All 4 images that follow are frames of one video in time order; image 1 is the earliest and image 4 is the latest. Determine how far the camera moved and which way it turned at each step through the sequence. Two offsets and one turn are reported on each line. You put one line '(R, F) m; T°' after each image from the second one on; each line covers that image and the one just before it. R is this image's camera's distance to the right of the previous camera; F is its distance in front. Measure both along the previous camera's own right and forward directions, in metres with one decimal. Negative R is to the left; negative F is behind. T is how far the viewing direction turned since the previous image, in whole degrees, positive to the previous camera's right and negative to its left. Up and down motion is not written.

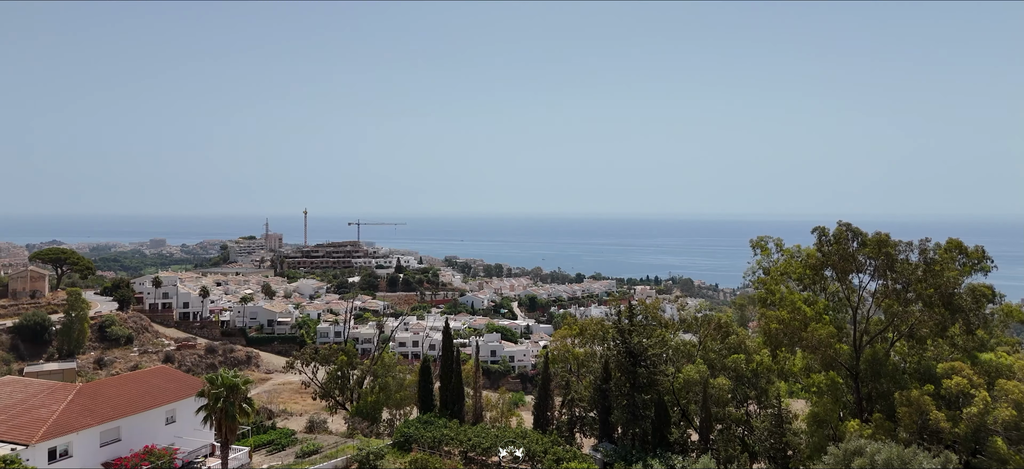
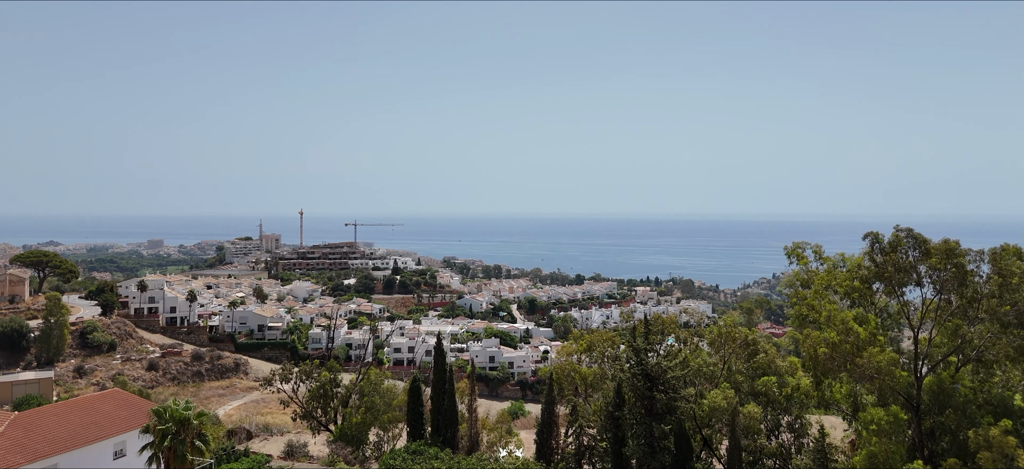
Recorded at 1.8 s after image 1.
(0.0, +1.3) m; 0°
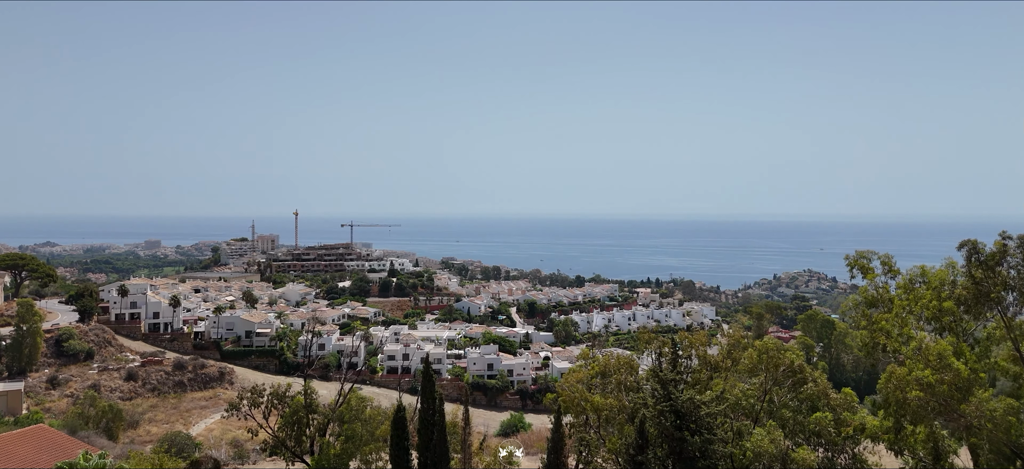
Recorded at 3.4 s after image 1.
(0.0, +1.6) m; 0°
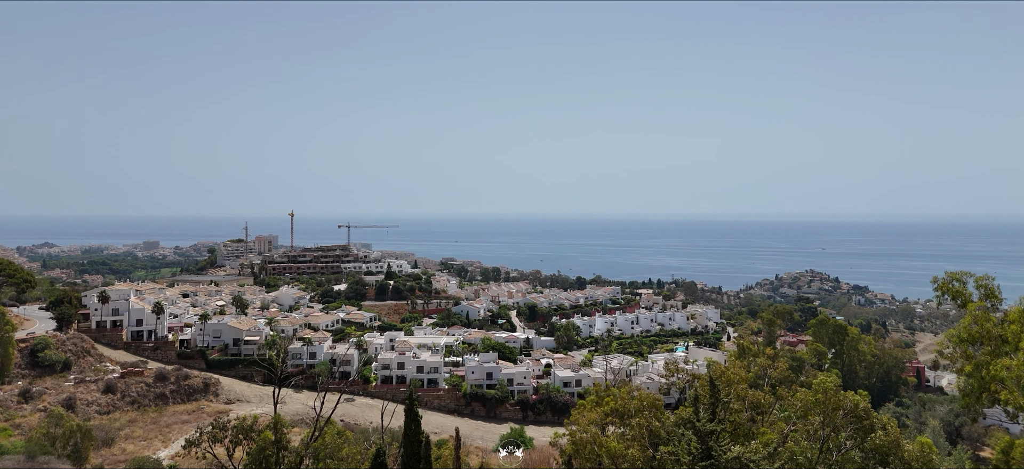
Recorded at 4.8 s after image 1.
(0.0, +1.6) m; 0°
